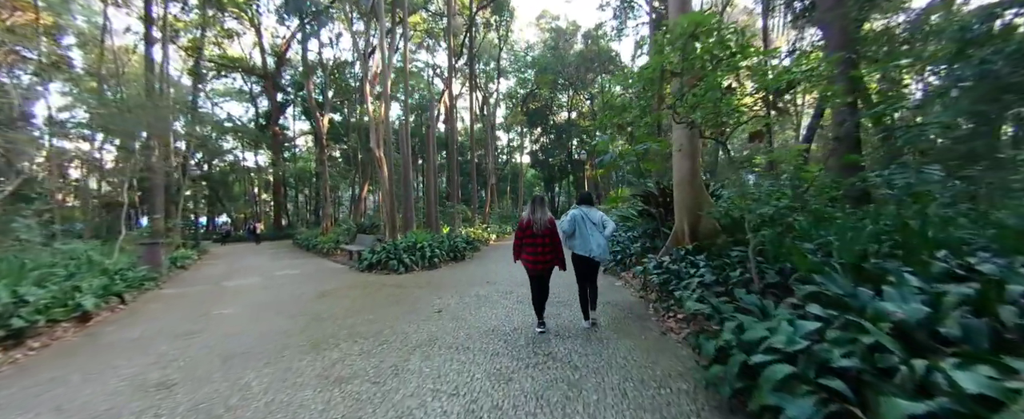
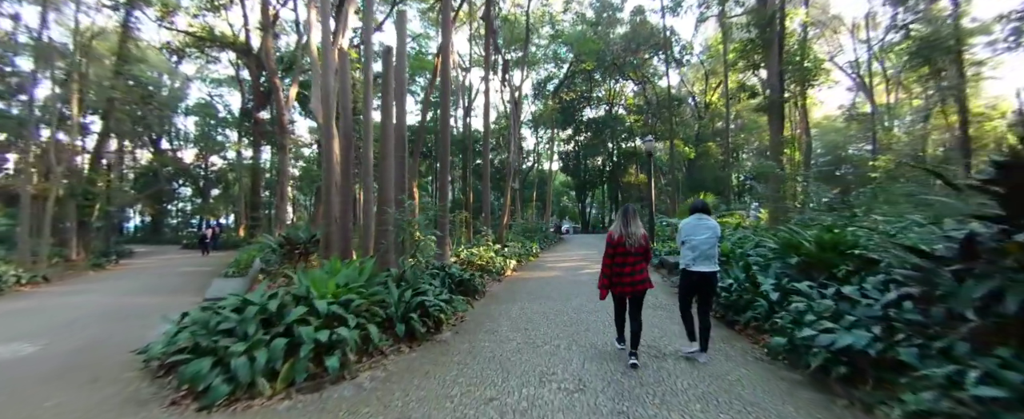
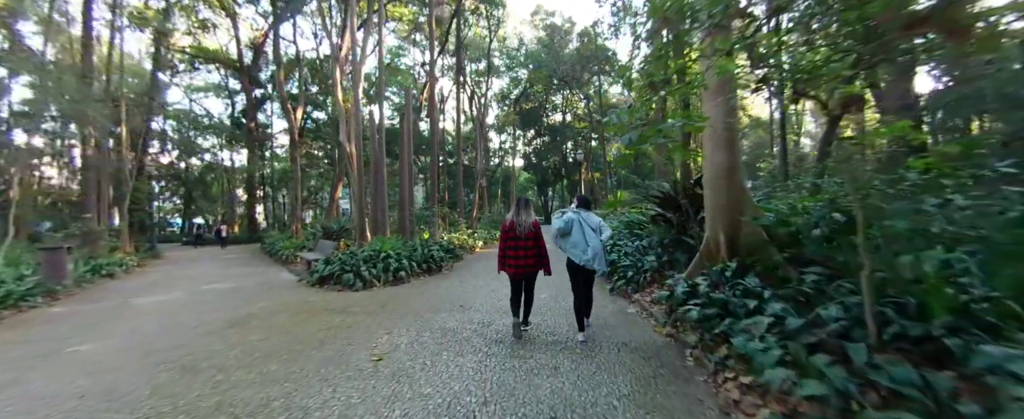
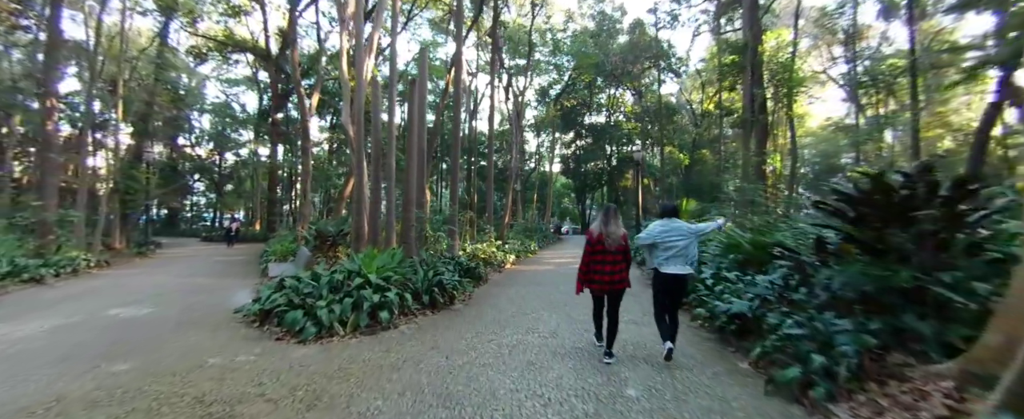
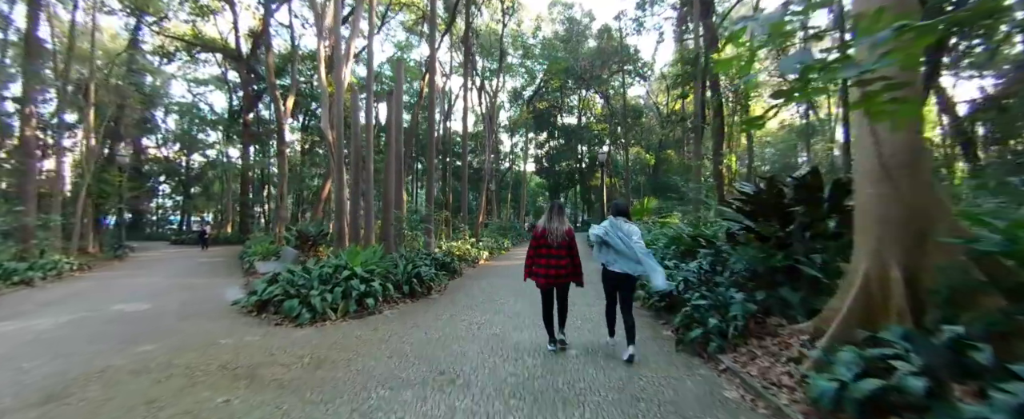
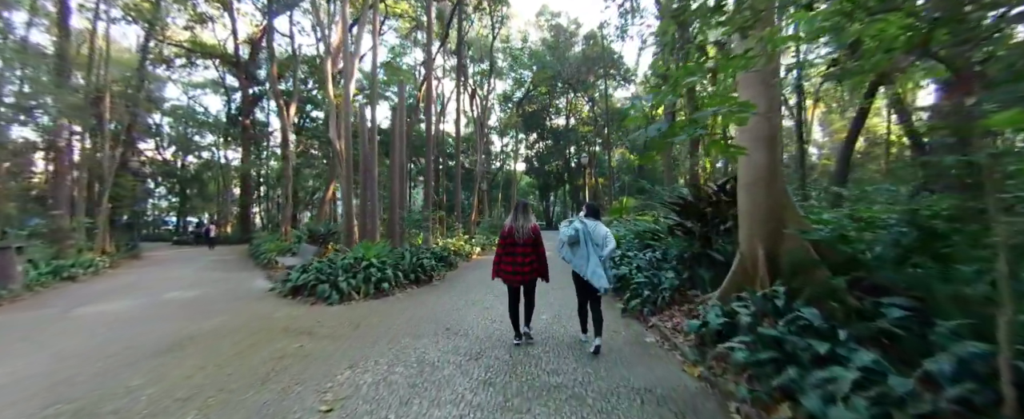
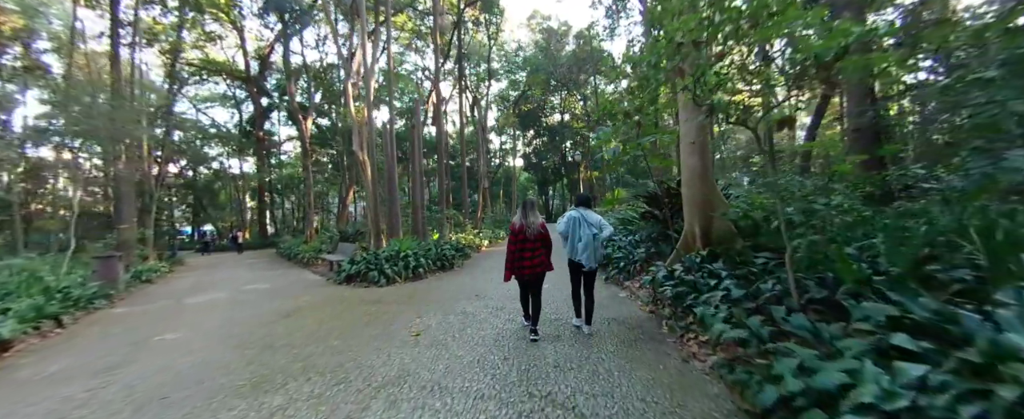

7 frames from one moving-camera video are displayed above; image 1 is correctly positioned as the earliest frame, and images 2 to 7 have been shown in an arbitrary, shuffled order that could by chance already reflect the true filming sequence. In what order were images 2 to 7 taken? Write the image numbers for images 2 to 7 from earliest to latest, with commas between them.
7, 3, 6, 5, 4, 2
